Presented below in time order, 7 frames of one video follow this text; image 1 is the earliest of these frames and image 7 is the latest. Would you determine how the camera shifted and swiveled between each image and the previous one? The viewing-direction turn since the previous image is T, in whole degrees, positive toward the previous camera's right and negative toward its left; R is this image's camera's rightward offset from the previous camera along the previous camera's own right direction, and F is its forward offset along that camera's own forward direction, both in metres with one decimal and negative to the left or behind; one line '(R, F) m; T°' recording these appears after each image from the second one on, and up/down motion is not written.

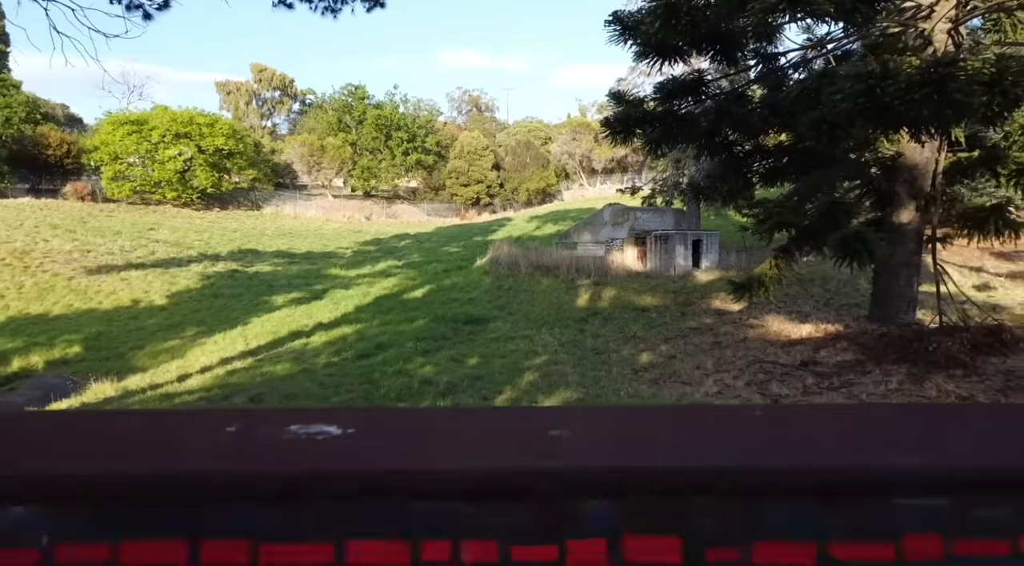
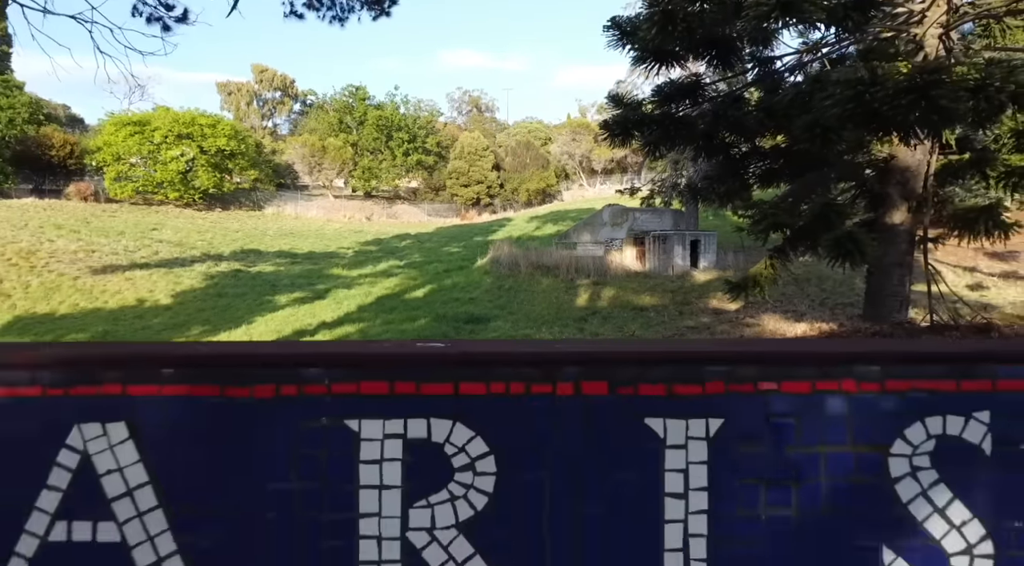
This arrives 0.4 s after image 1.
(0.0, -0.3) m; 0°
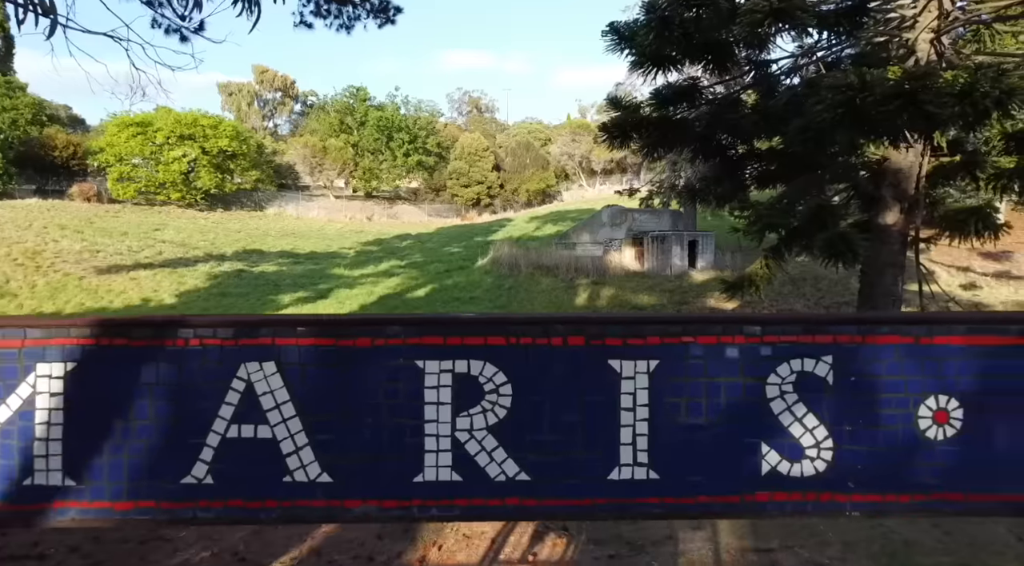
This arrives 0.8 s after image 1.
(0.0, -0.3) m; 0°
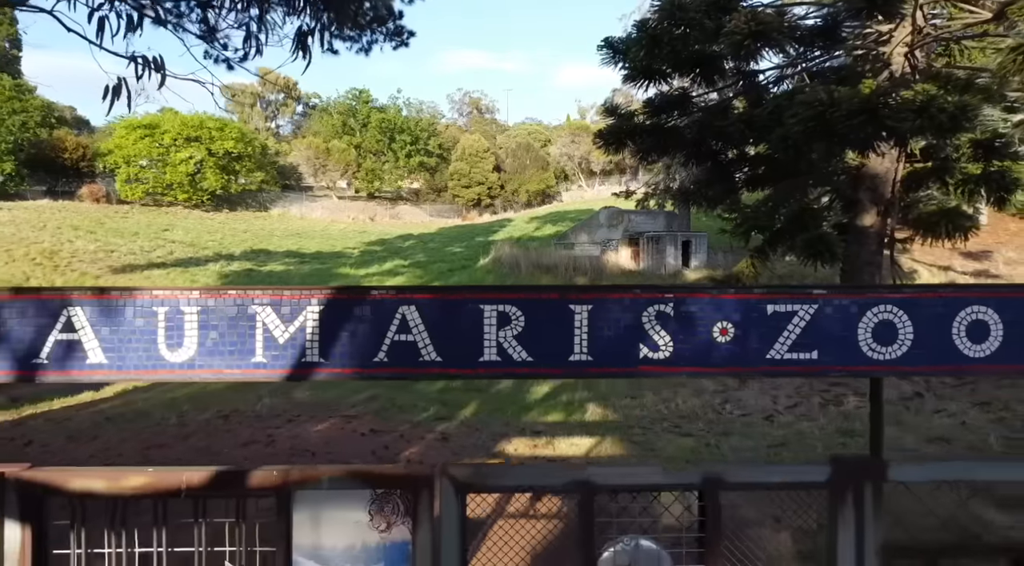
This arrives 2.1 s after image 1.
(0.0, -1.0) m; 0°
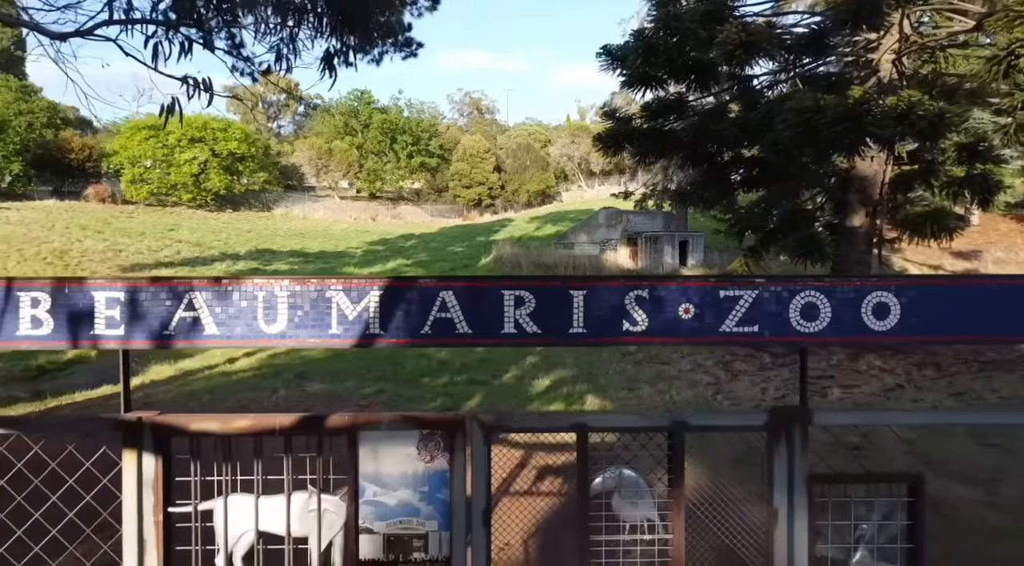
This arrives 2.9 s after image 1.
(0.0, -0.6) m; 0°
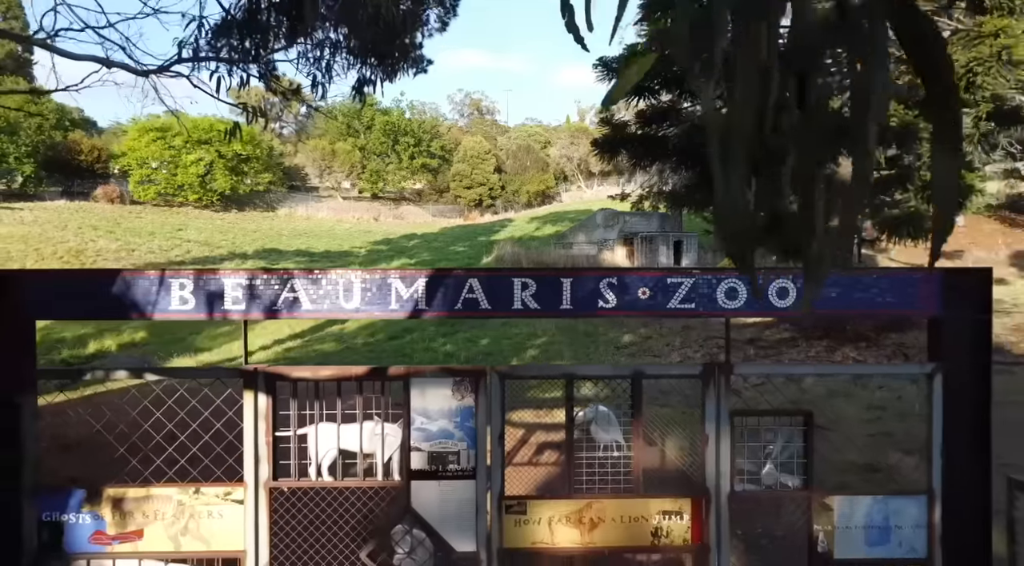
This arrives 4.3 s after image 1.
(0.0, -1.0) m; 0°
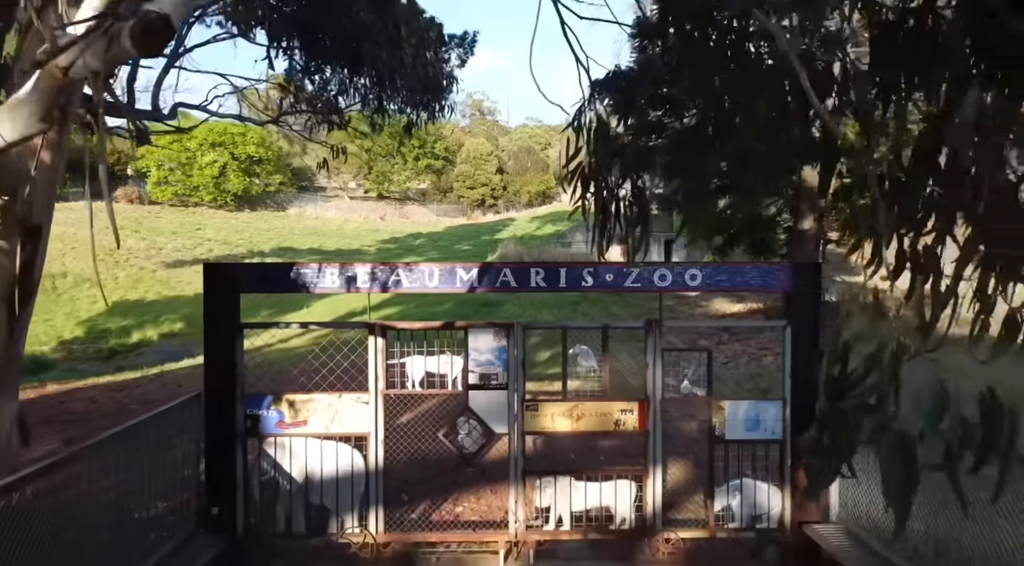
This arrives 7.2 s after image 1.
(-0.1, -2.3) m; 0°
